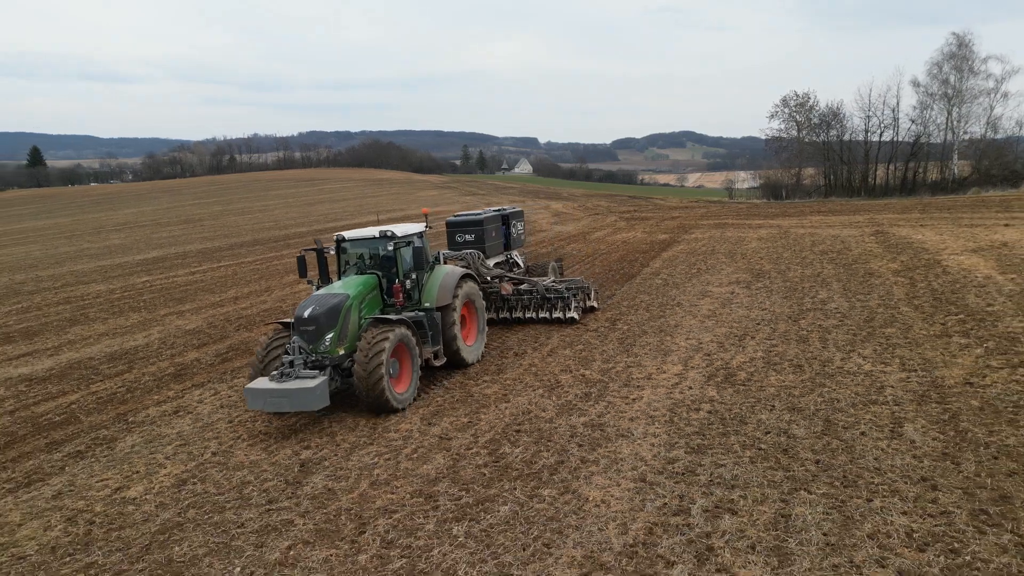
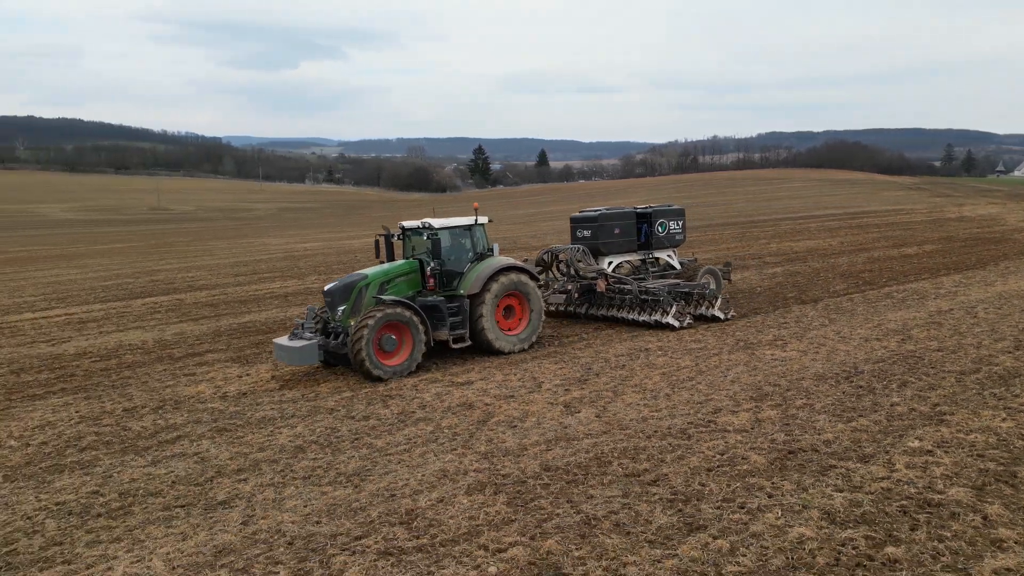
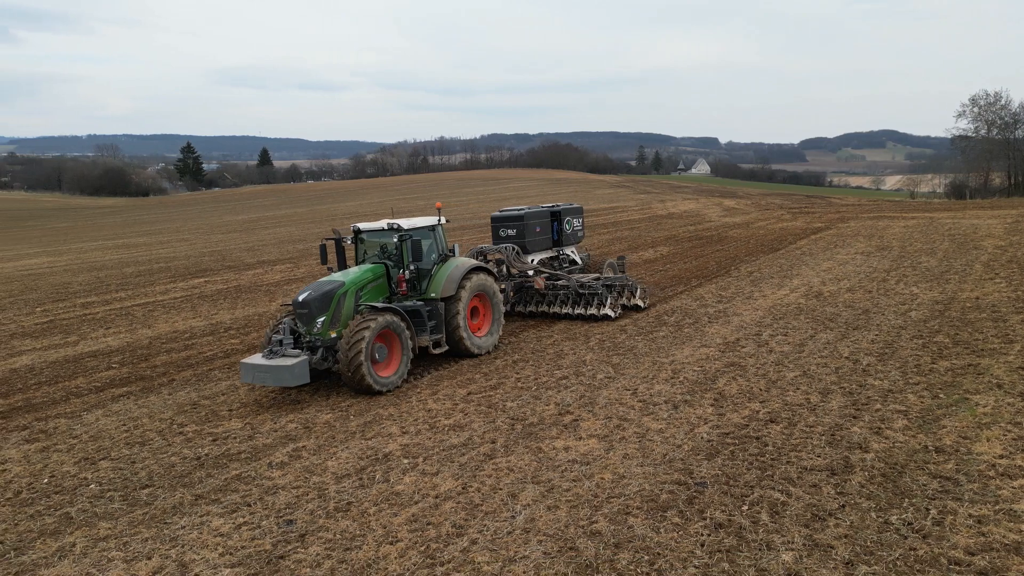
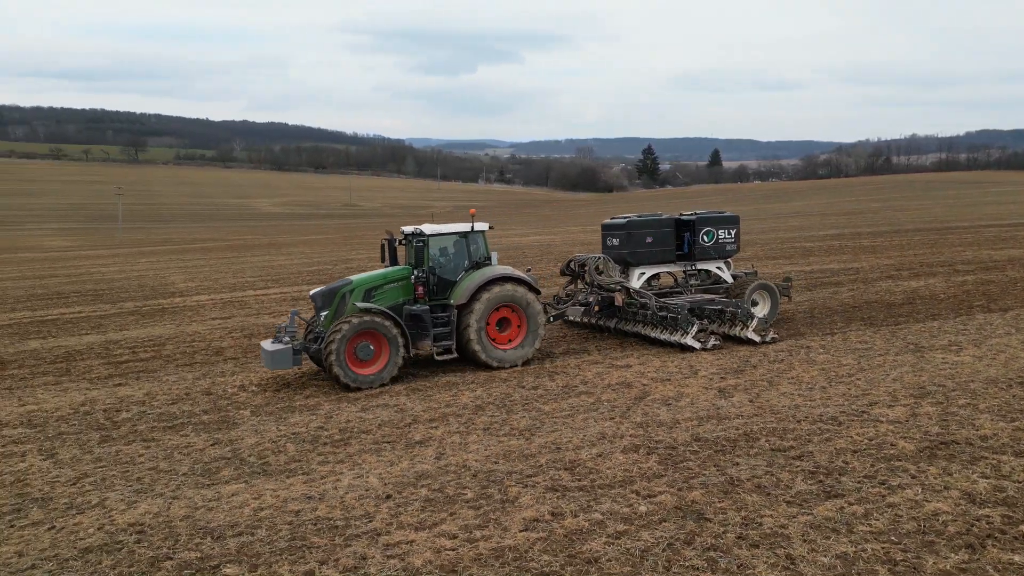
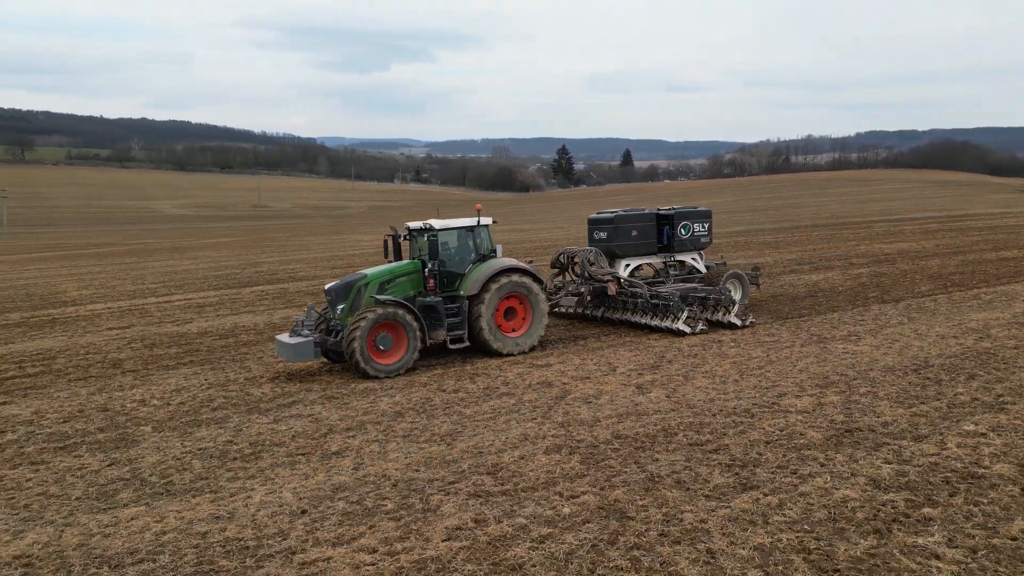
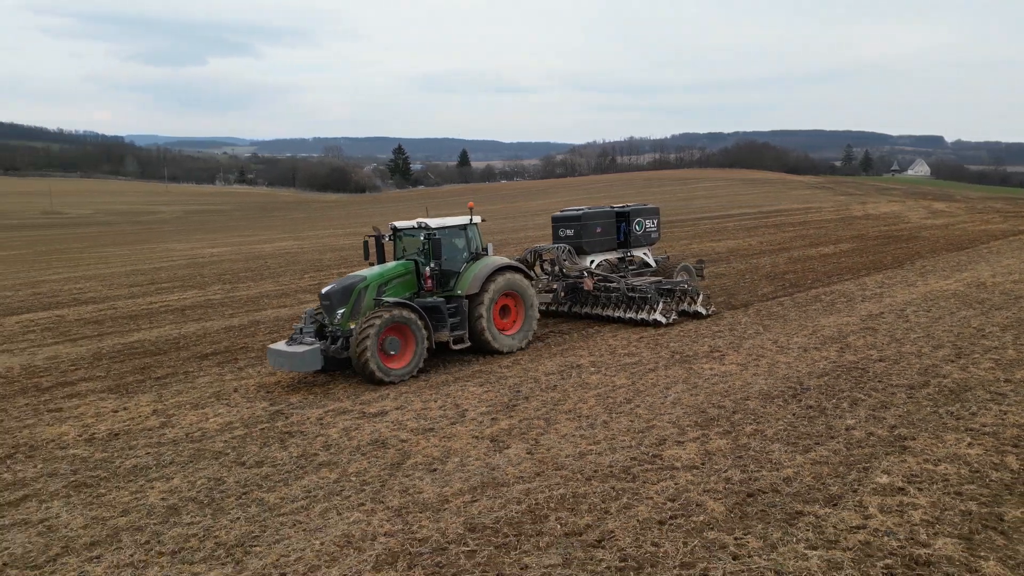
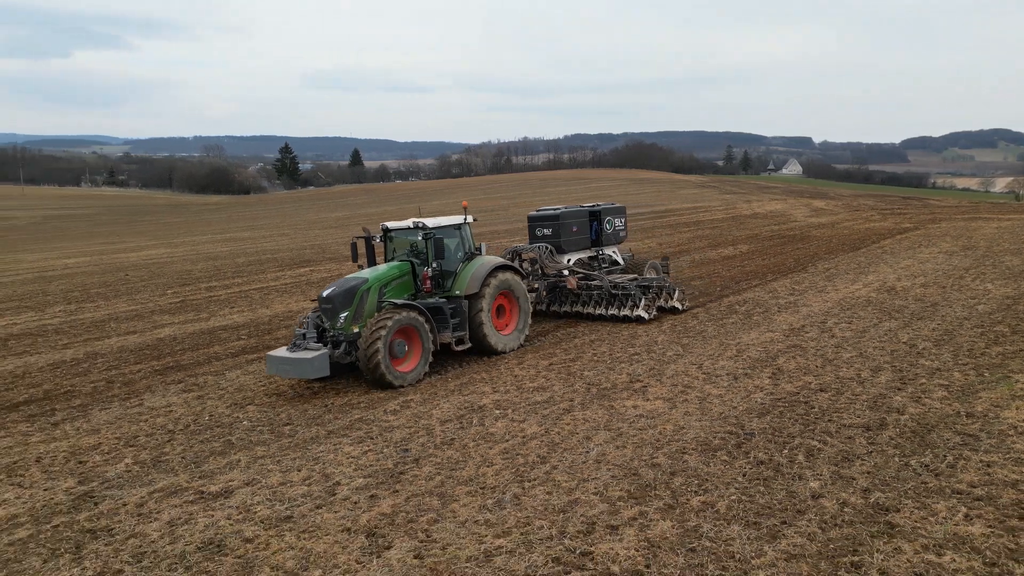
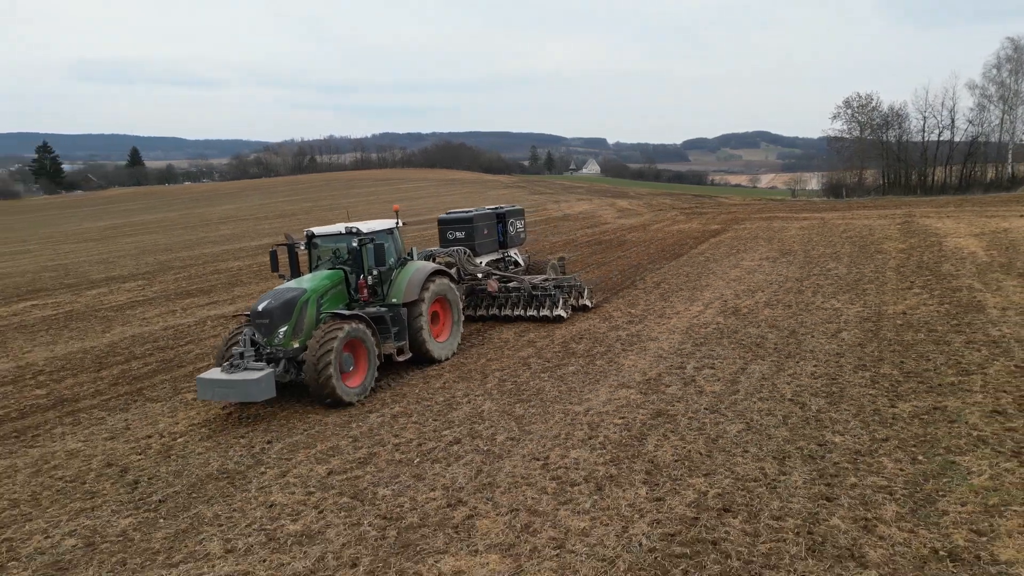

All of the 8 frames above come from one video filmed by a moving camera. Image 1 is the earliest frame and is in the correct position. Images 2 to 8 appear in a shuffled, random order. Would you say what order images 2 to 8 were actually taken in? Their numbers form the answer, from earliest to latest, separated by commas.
8, 3, 7, 6, 2, 5, 4
